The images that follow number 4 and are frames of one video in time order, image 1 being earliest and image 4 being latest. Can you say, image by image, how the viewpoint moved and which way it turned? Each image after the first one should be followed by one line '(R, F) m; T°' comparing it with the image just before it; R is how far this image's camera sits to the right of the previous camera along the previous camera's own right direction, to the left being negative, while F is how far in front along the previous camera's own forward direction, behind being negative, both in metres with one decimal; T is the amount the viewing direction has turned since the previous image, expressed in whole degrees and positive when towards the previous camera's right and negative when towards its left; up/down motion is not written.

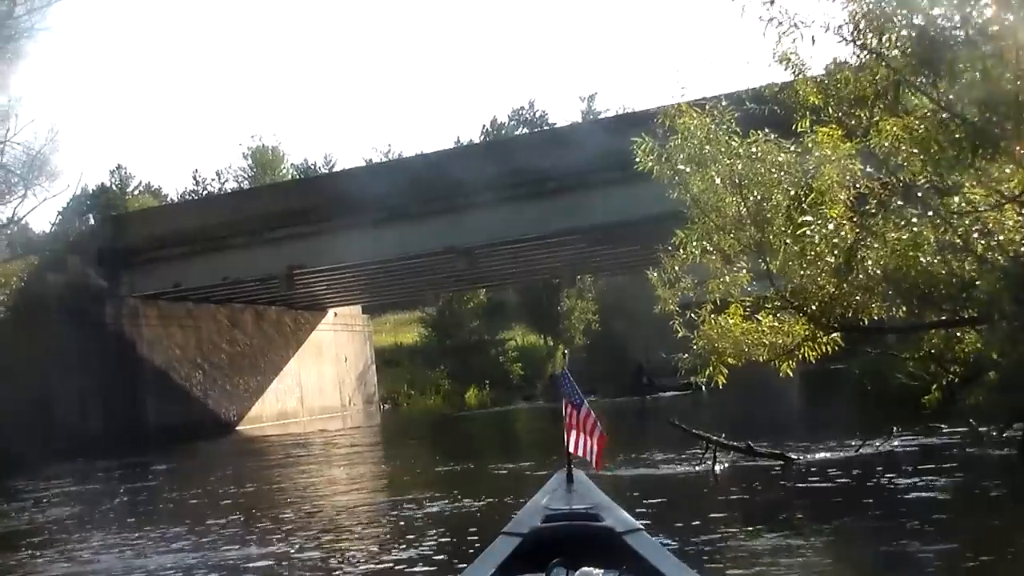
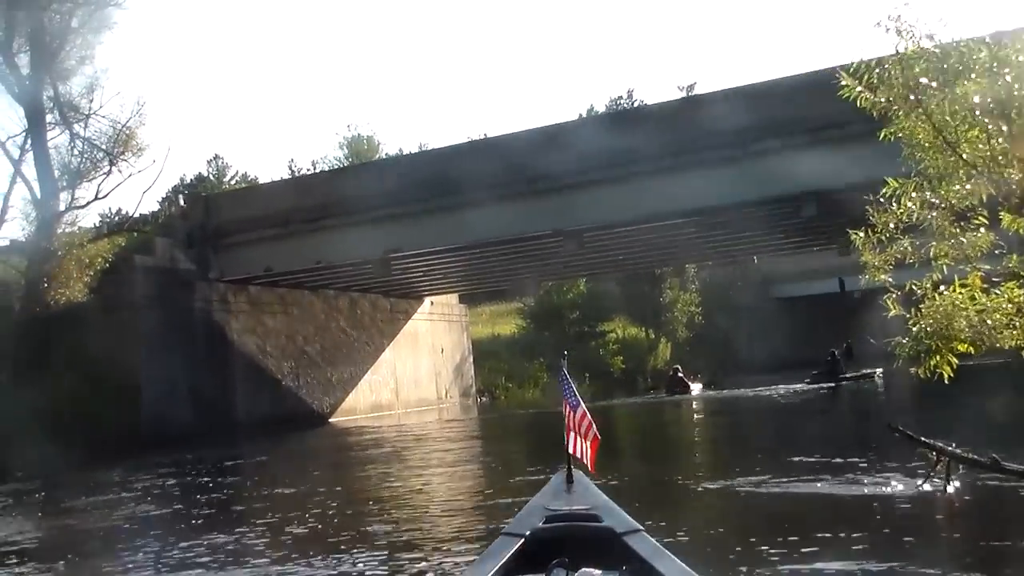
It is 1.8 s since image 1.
(-0.3, +1.6) m; -4°
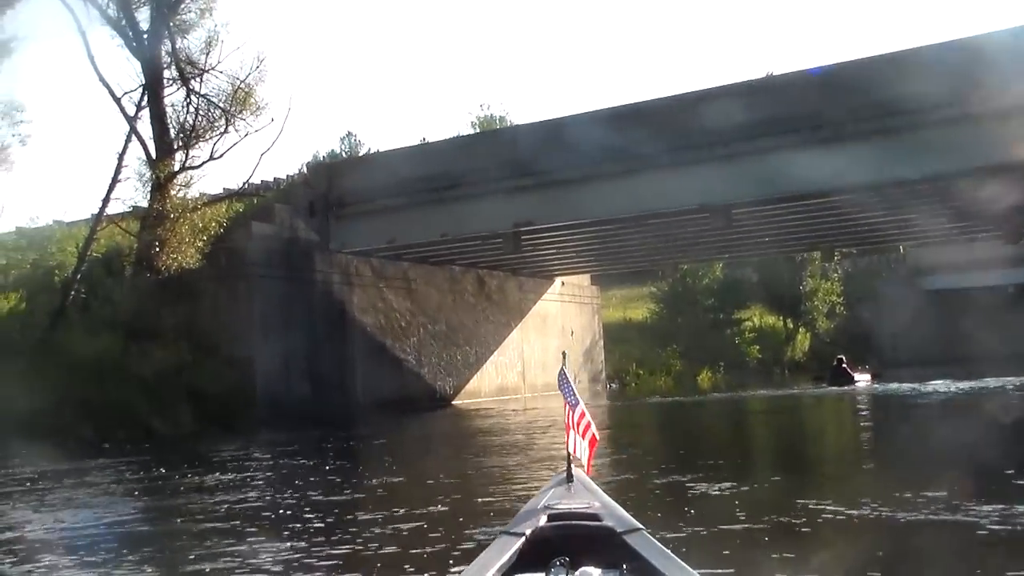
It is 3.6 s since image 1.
(-0.2, +1.6) m; -5°
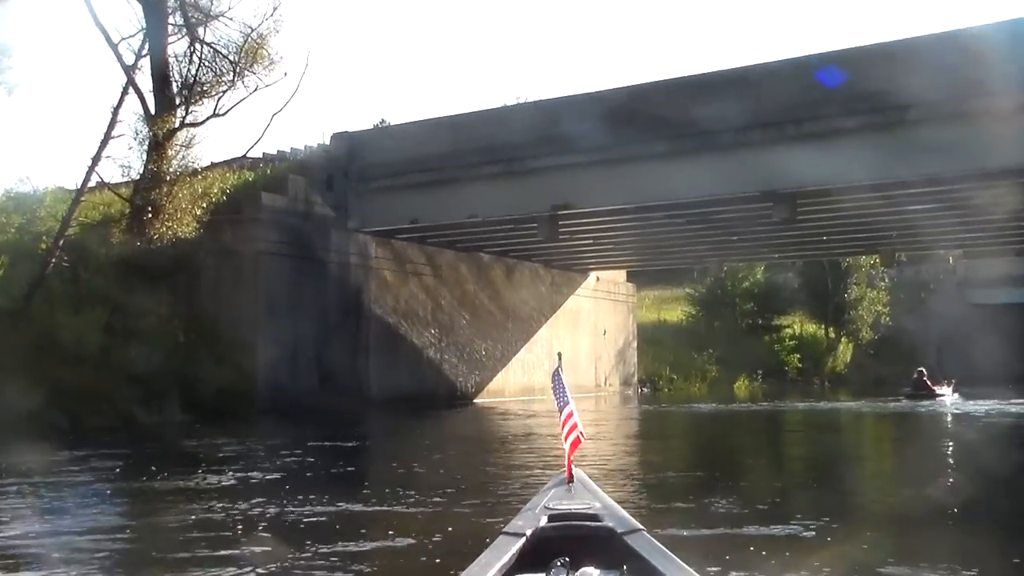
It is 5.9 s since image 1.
(-0.1, +2.2) m; -1°
